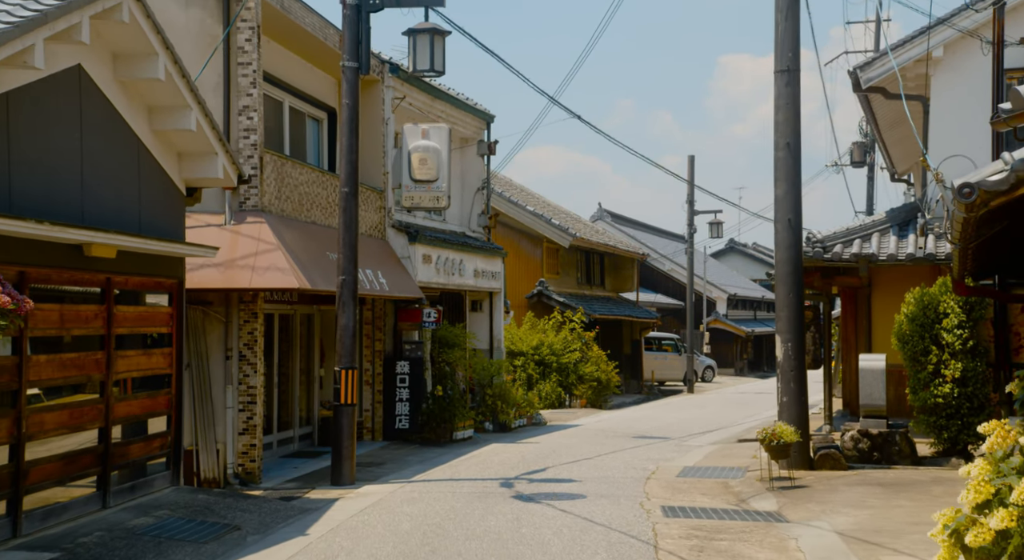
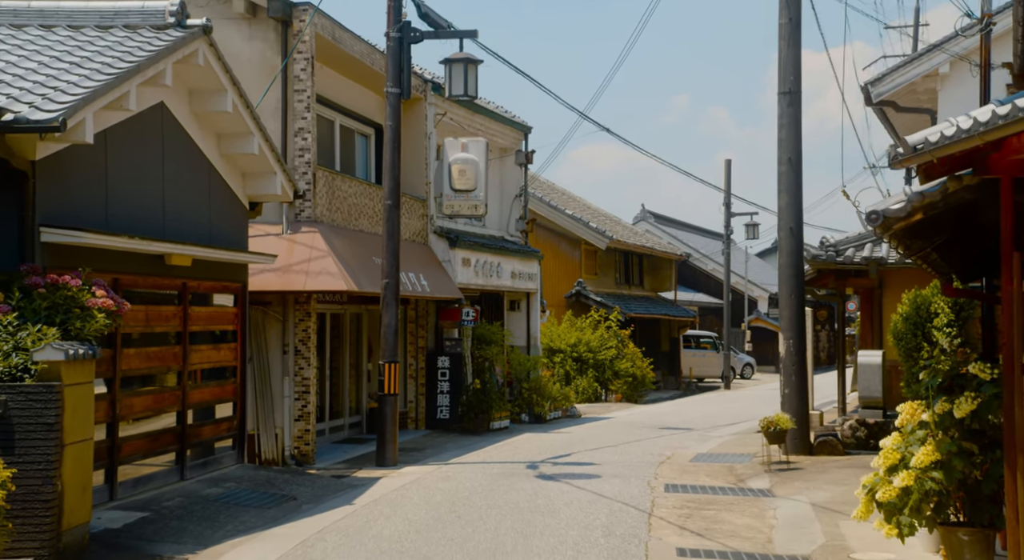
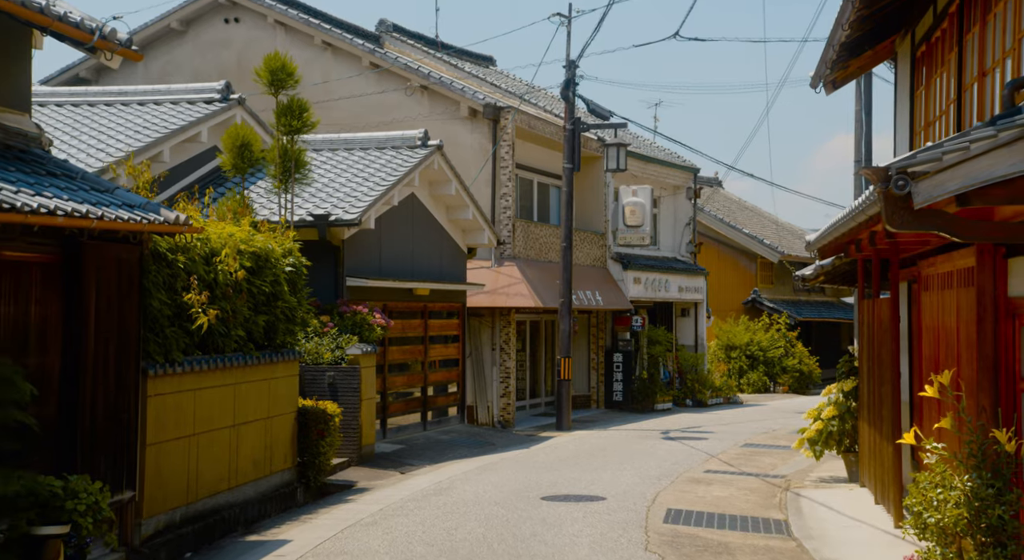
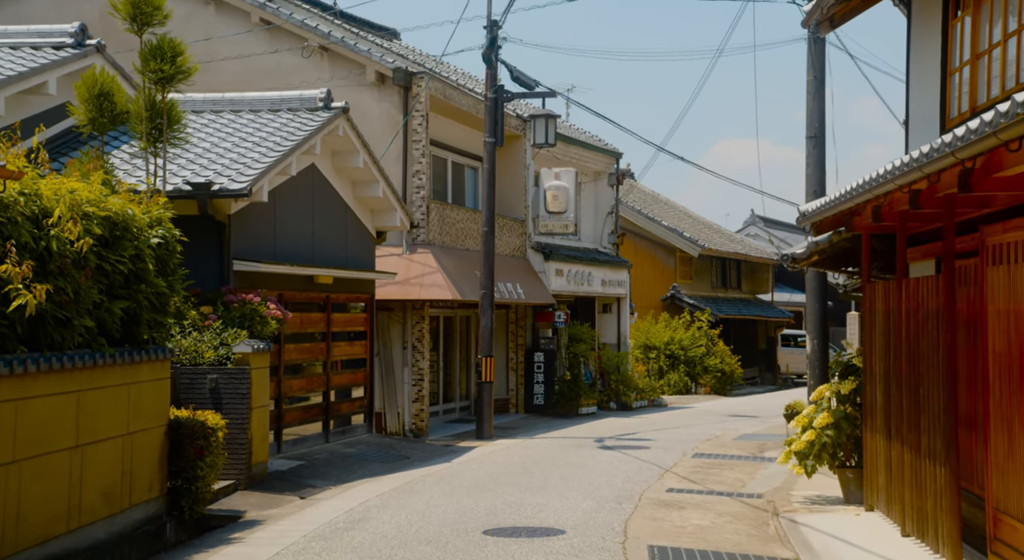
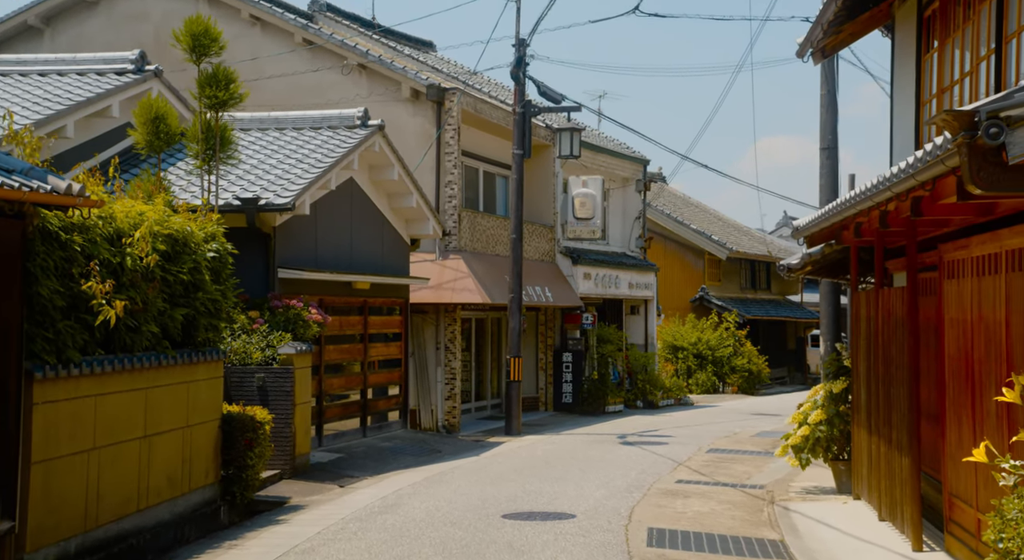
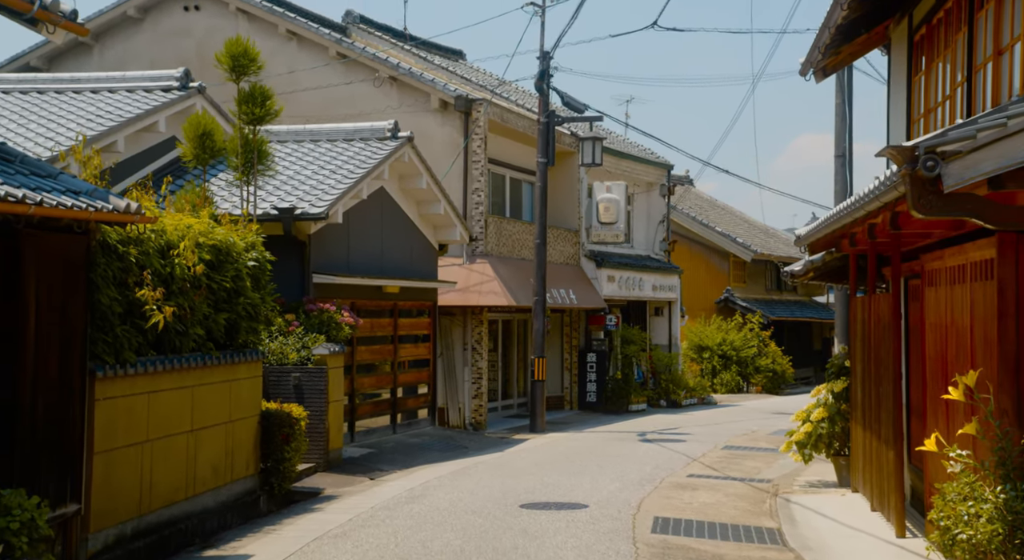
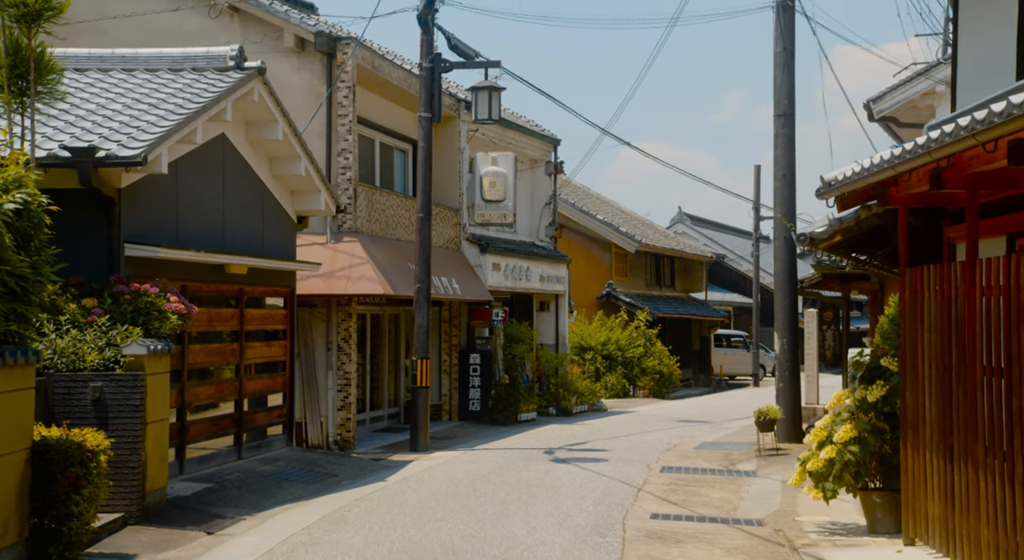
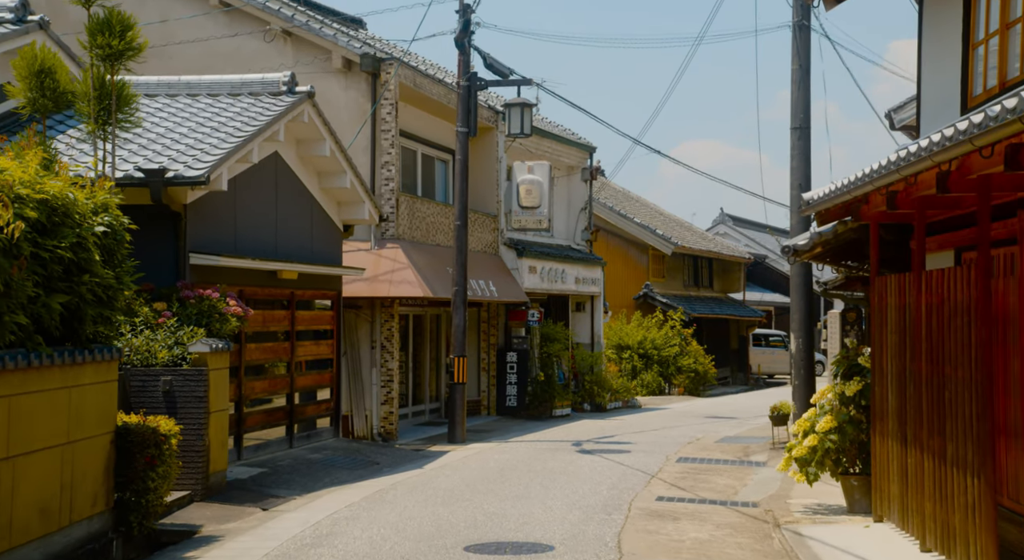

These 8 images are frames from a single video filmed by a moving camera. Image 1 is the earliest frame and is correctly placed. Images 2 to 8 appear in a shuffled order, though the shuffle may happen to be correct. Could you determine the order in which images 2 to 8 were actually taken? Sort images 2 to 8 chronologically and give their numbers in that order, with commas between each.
2, 7, 8, 4, 5, 6, 3
